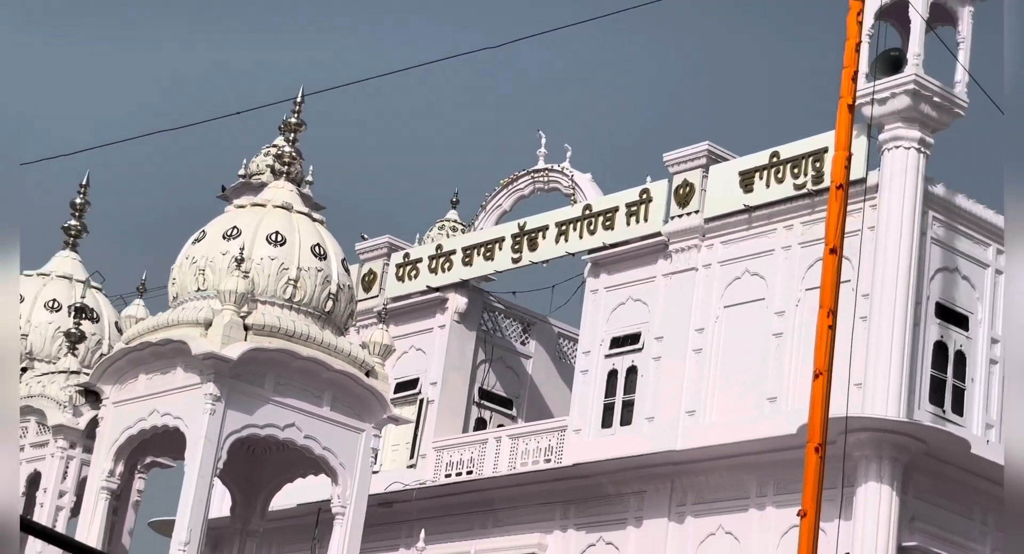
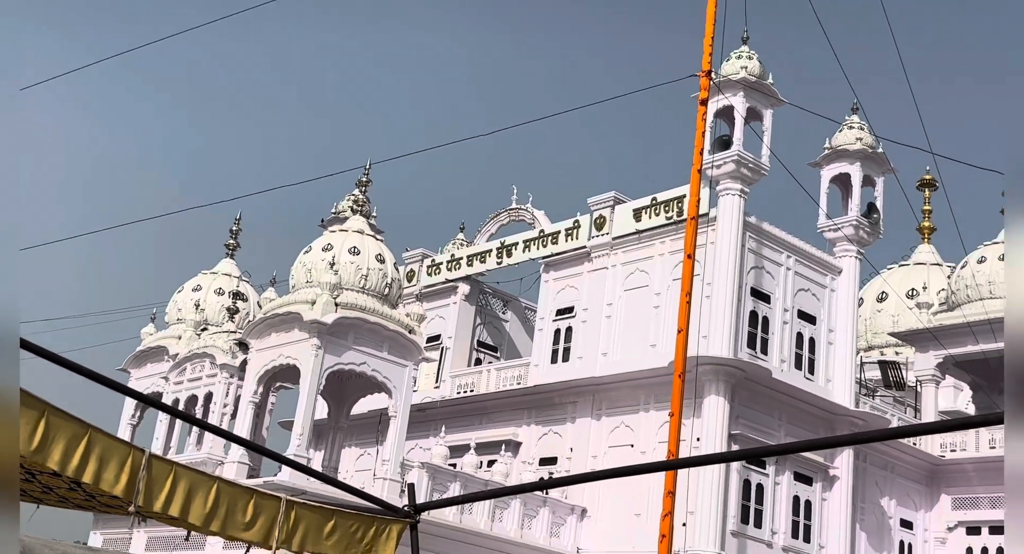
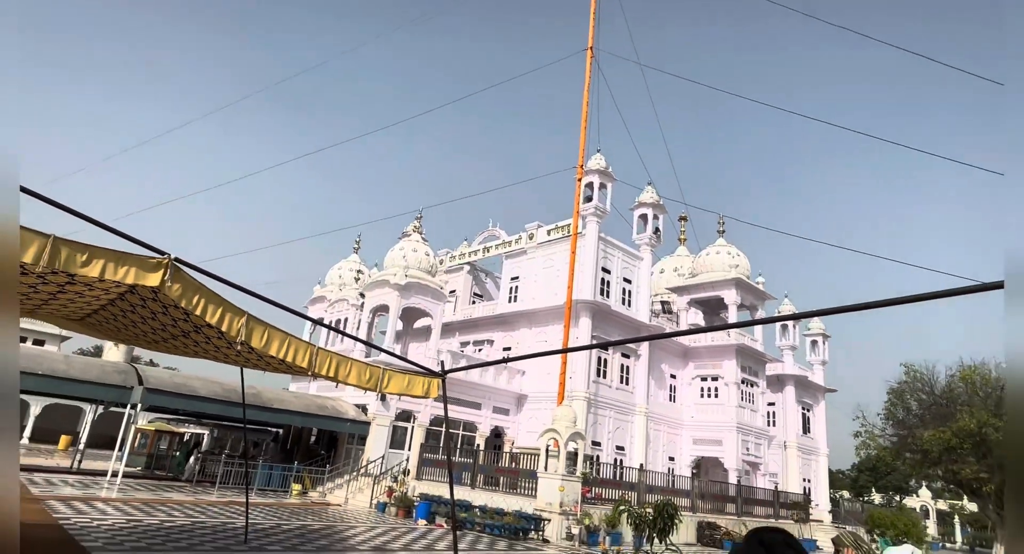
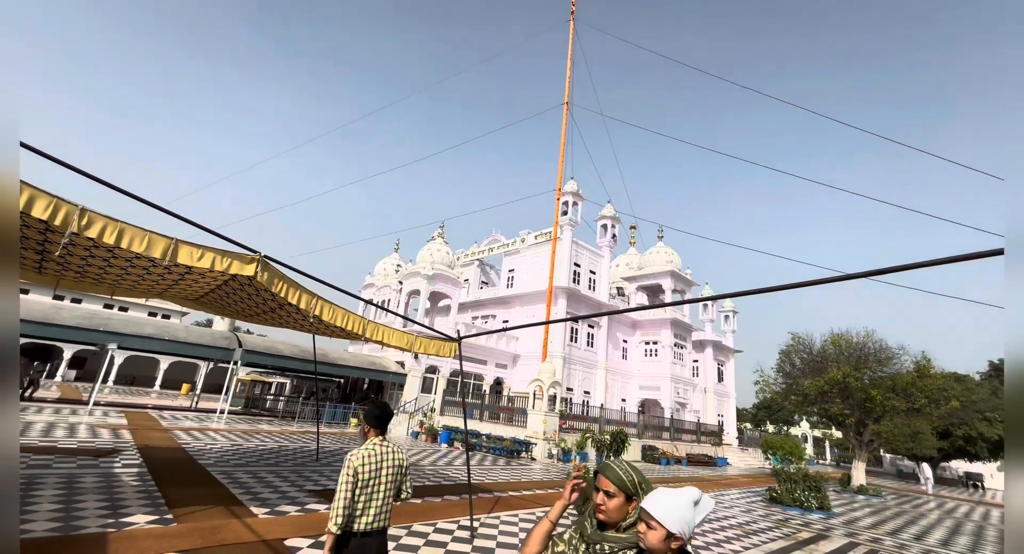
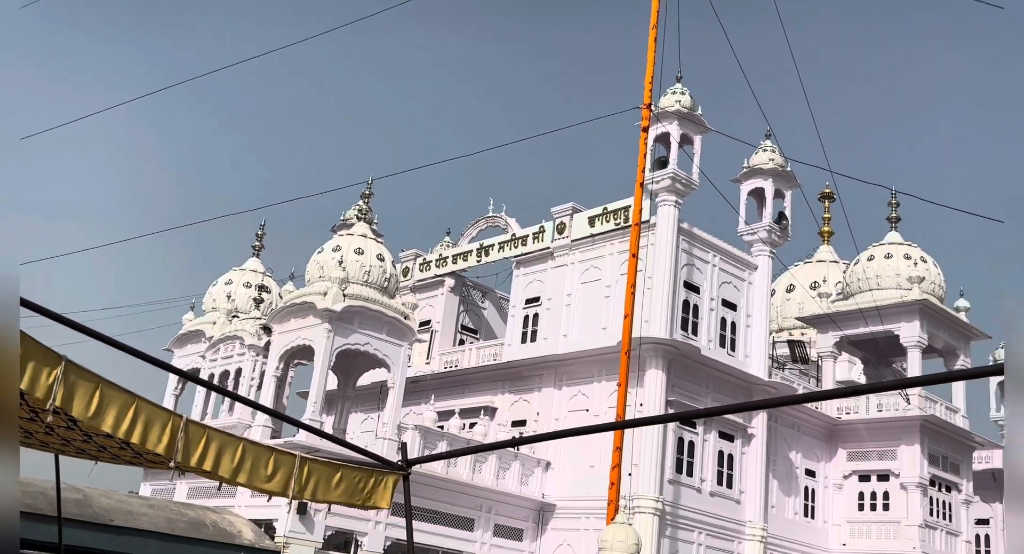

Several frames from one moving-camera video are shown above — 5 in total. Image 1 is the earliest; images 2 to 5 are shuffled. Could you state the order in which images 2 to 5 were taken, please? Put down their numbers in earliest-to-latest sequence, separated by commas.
2, 5, 3, 4
